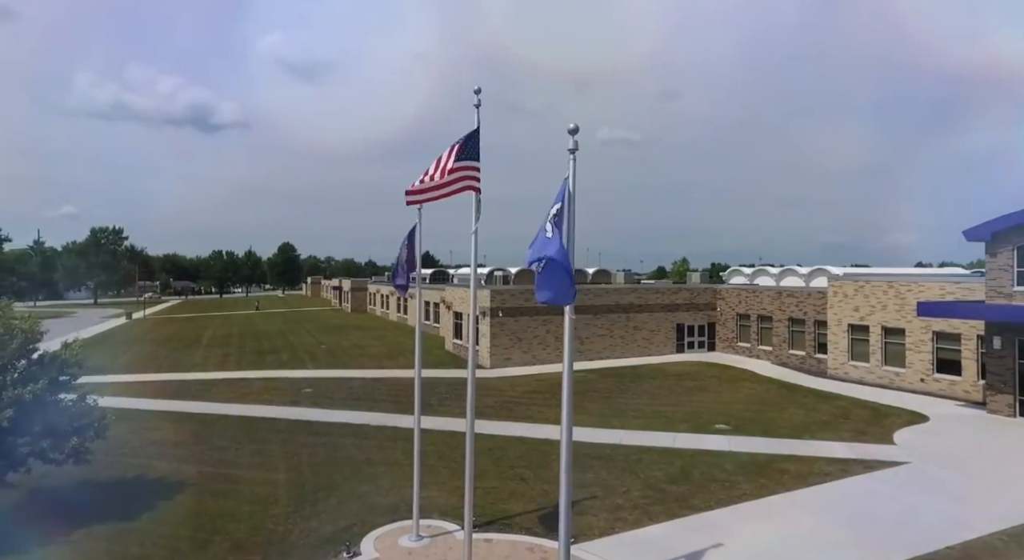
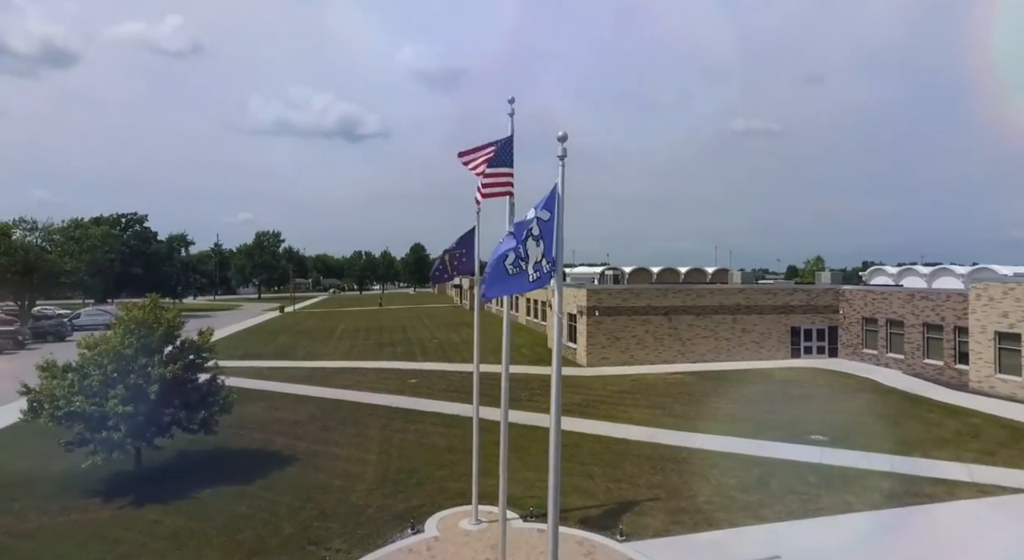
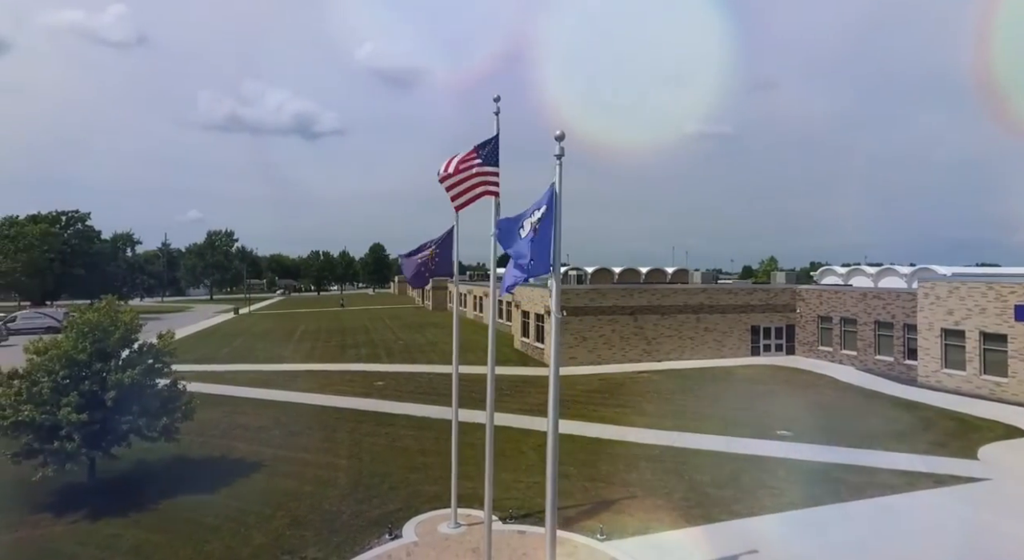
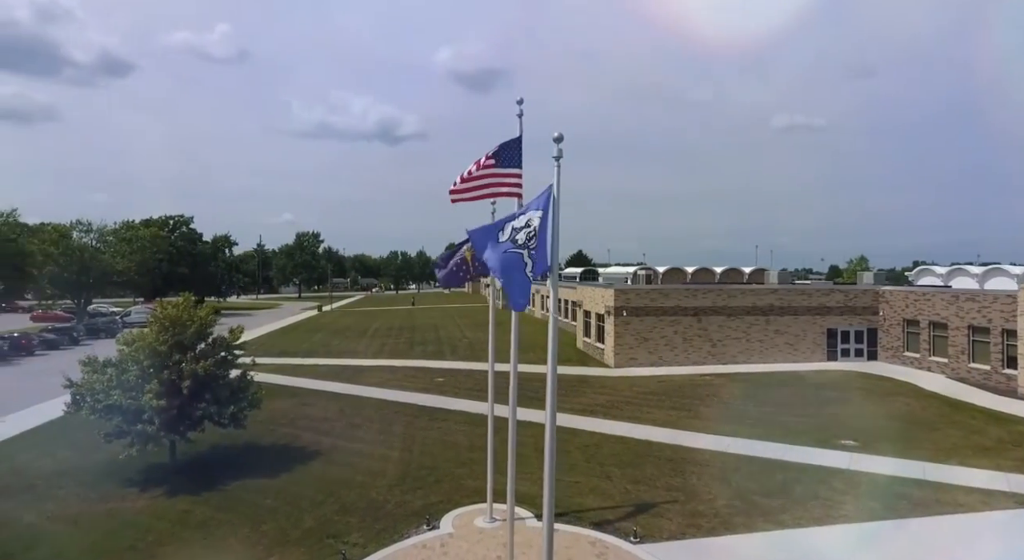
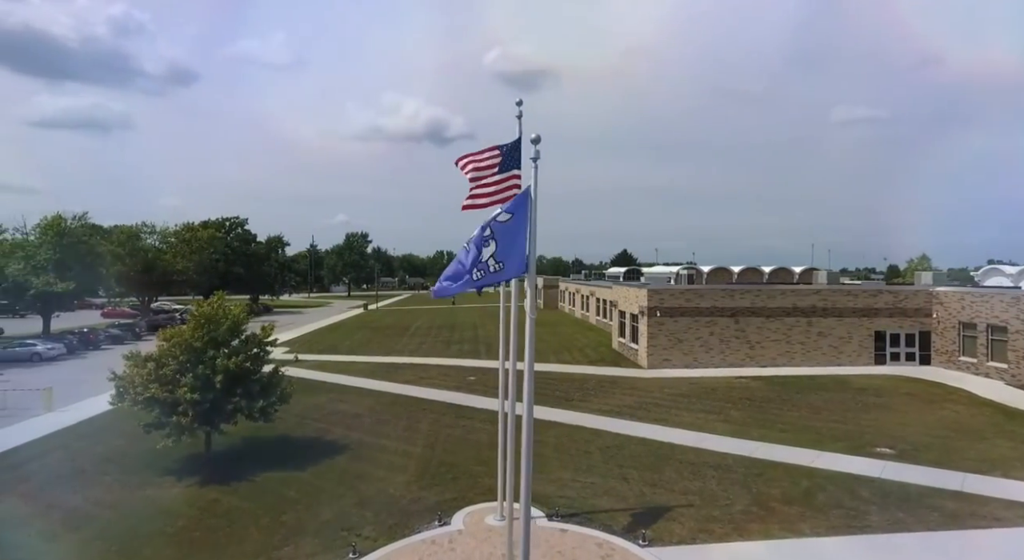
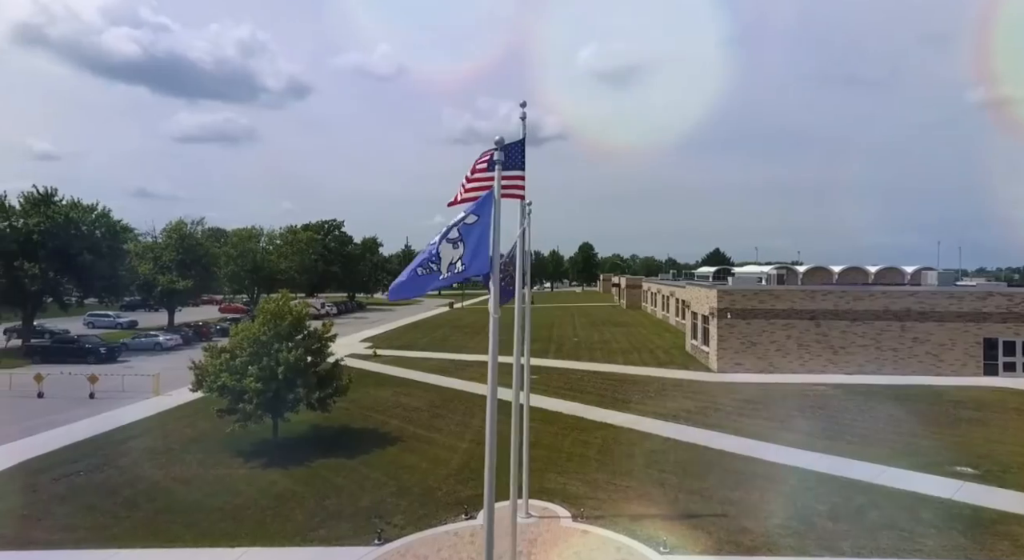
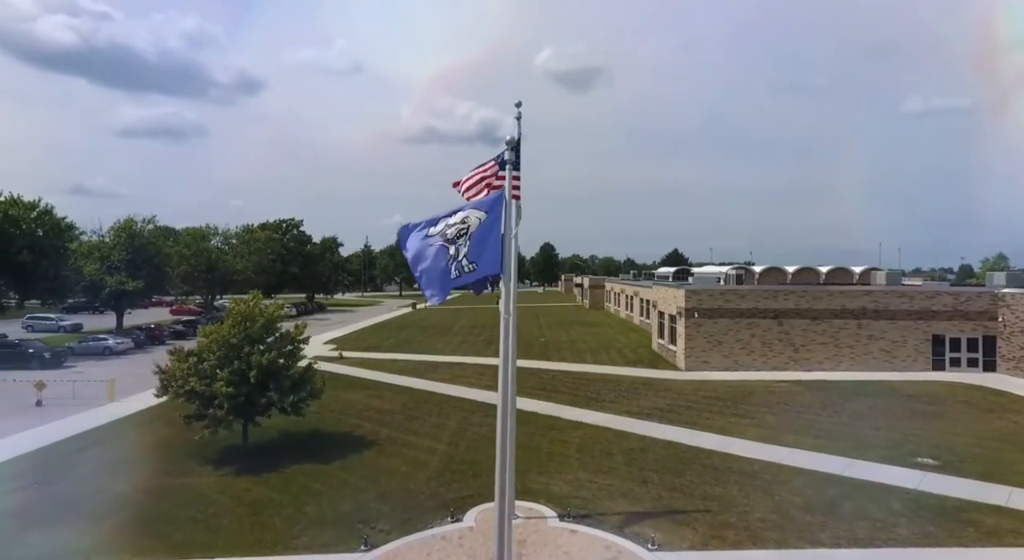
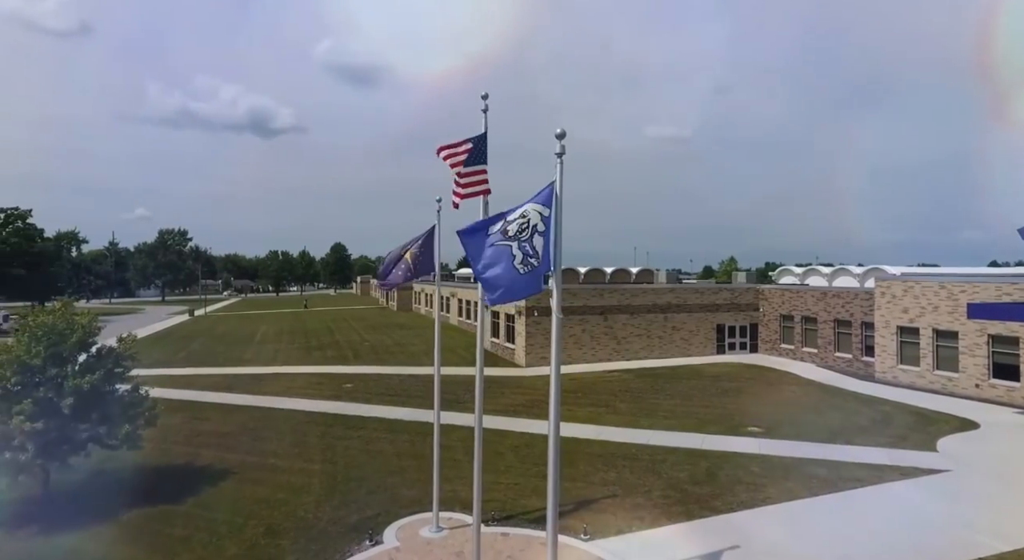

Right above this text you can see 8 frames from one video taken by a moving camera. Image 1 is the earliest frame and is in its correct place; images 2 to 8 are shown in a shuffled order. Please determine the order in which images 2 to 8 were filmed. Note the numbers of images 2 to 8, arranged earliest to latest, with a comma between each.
8, 3, 2, 4, 5, 7, 6
